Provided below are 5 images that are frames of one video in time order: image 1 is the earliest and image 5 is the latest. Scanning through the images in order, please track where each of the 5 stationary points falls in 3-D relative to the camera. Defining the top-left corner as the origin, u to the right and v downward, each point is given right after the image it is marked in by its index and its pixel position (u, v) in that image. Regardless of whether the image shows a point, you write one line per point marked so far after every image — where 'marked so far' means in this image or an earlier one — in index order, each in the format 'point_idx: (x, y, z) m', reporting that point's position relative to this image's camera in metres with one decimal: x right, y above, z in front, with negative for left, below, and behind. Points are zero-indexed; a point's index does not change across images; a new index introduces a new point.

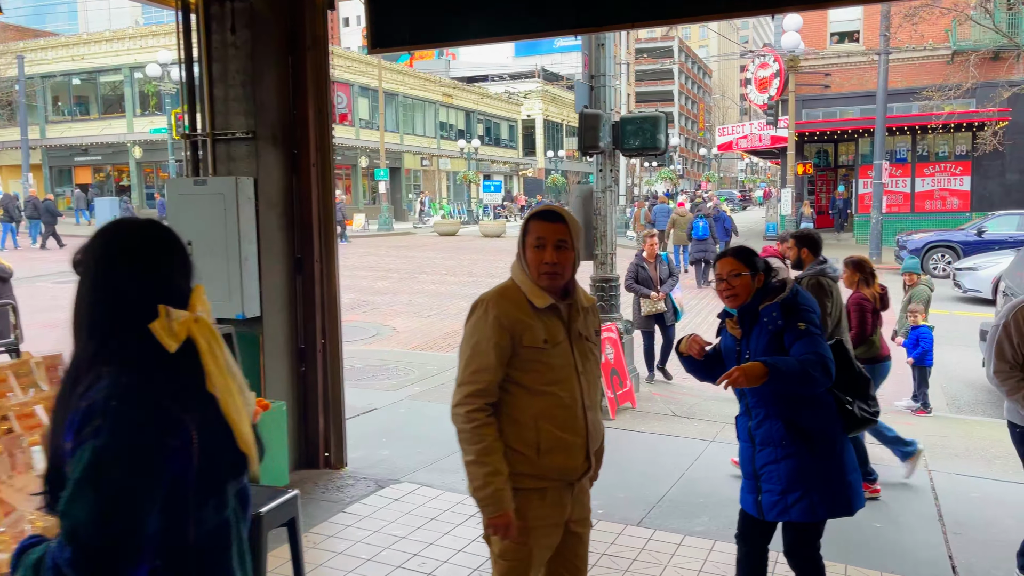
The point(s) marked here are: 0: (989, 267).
0: (+8.4, +0.4, +14.4) m
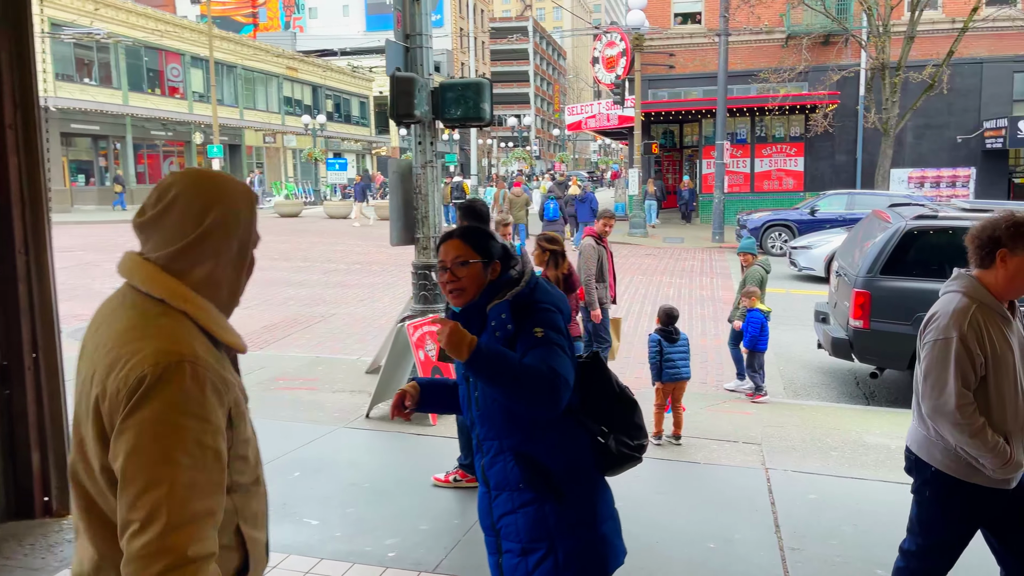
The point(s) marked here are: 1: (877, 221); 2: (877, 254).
0: (+5.6, +0.8, +14.7) m
1: (+3.8, +0.7, +8.6) m
2: (+3.4, +0.3, +7.7) m
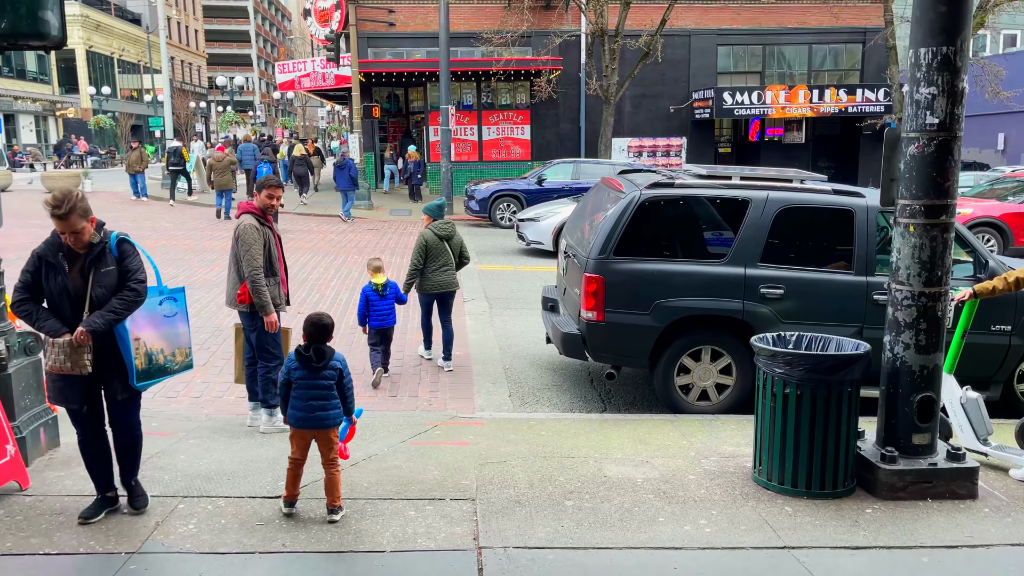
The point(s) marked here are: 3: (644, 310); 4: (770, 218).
0: (+0.6, +1.2, +13.6) m
1: (+0.8, +0.9, +7.3) m
2: (+0.8, +0.5, +6.4) m
3: (+1.0, -0.2, +6.2) m
4: (+2.0, +0.5, +6.3) m
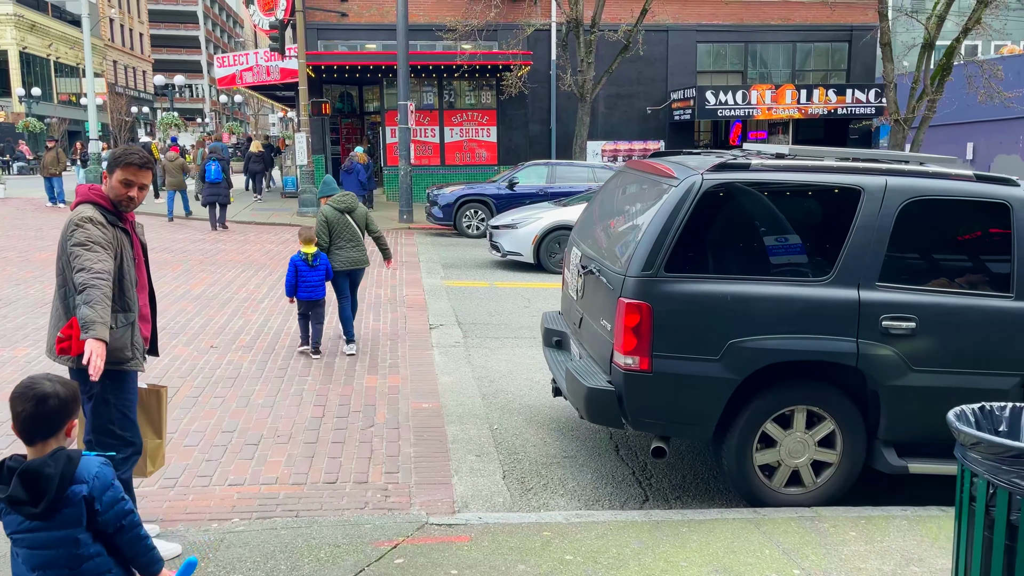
0: (+0.2, +0.9, +11.5) m
1: (+0.8, +0.7, +5.2) m
2: (+0.7, +0.3, +4.2) m
3: (+1.0, -0.3, +4.1) m
4: (+2.0, +0.4, +4.3) m
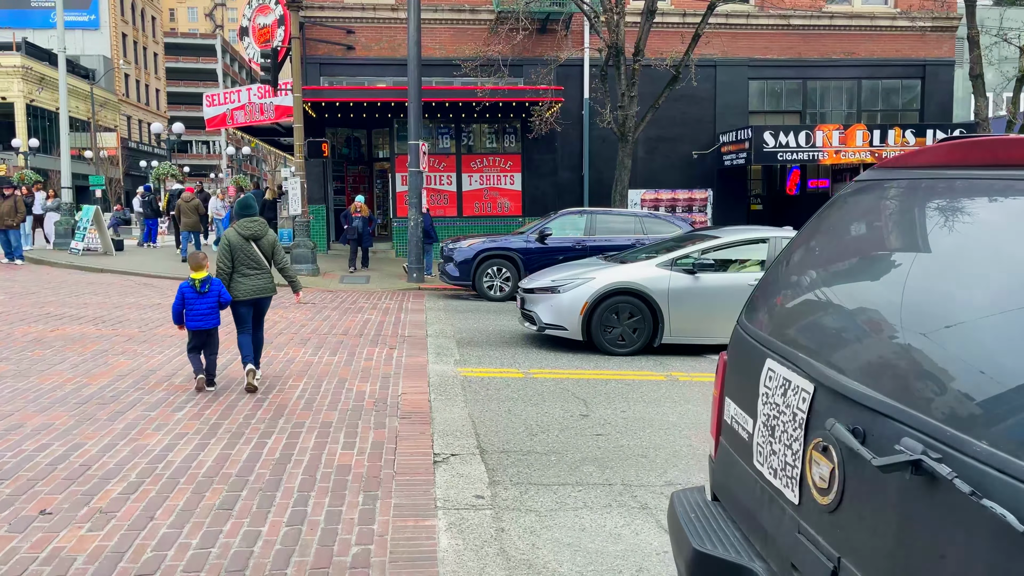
0: (+0.7, 0.0, +8.4) m
1: (+1.1, +0.2, +2.1) m
2: (+1.0, -0.1, +1.1) m
3: (+1.3, -0.7, +1.0) m
4: (+2.3, 0.0, +1.2) m
